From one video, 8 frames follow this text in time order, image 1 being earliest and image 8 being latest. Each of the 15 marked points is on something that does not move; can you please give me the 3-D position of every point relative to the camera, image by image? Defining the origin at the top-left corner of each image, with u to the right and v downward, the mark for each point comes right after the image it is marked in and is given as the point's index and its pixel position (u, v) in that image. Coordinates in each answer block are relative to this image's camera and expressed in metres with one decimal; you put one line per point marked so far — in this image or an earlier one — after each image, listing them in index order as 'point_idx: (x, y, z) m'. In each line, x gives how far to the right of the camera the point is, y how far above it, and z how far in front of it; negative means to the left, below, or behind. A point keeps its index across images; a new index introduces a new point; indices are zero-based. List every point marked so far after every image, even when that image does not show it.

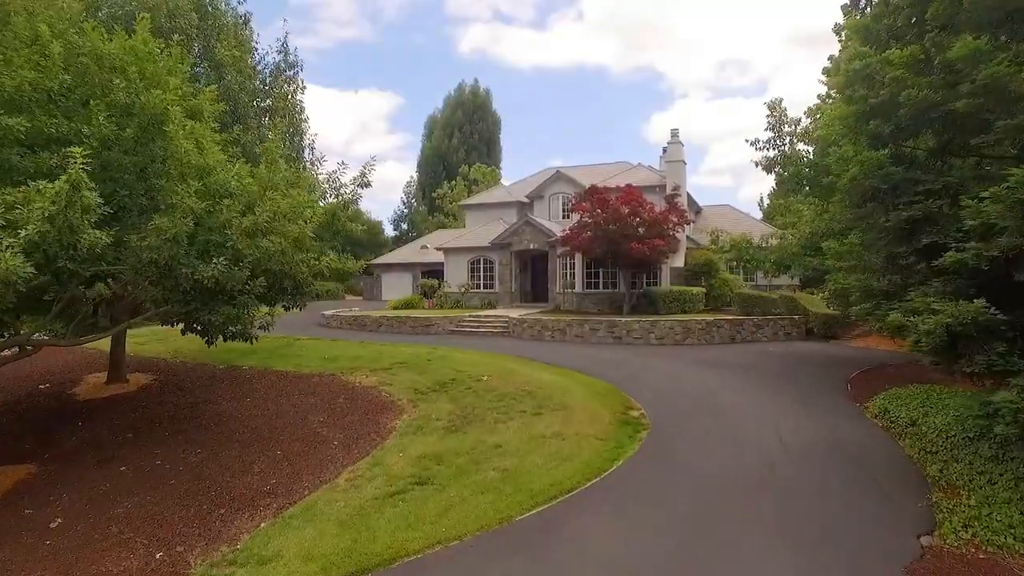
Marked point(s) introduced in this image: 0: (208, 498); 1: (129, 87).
0: (-3.5, -2.4, +7.2) m
1: (-4.4, +2.3, +7.2) m
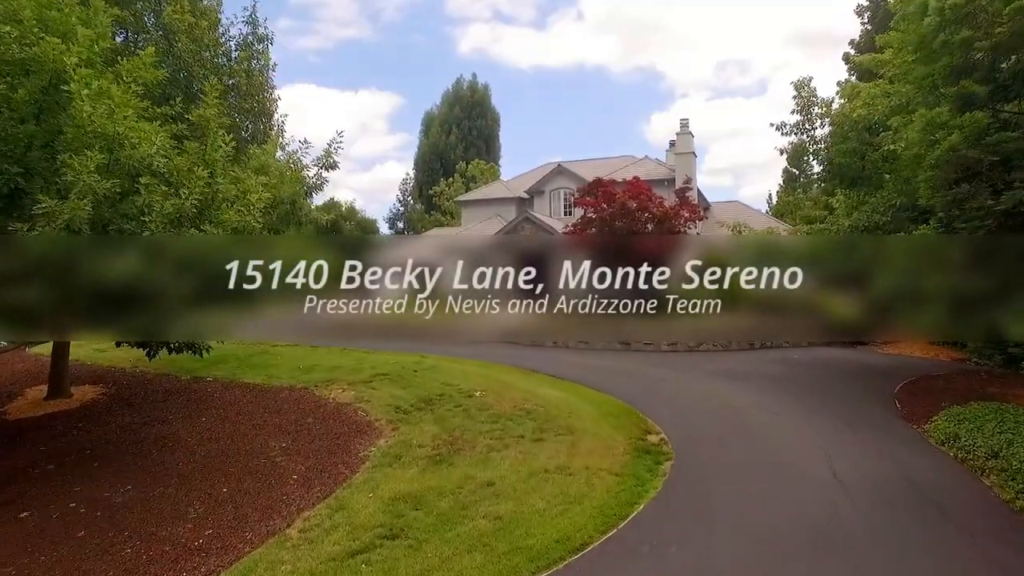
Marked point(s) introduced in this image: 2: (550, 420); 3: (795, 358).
0: (-3.6, -2.5, +5.7) m
1: (-4.5, +2.3, +5.7) m
2: (+0.5, -1.9, +8.9) m
3: (+7.0, -1.7, +15.3) m
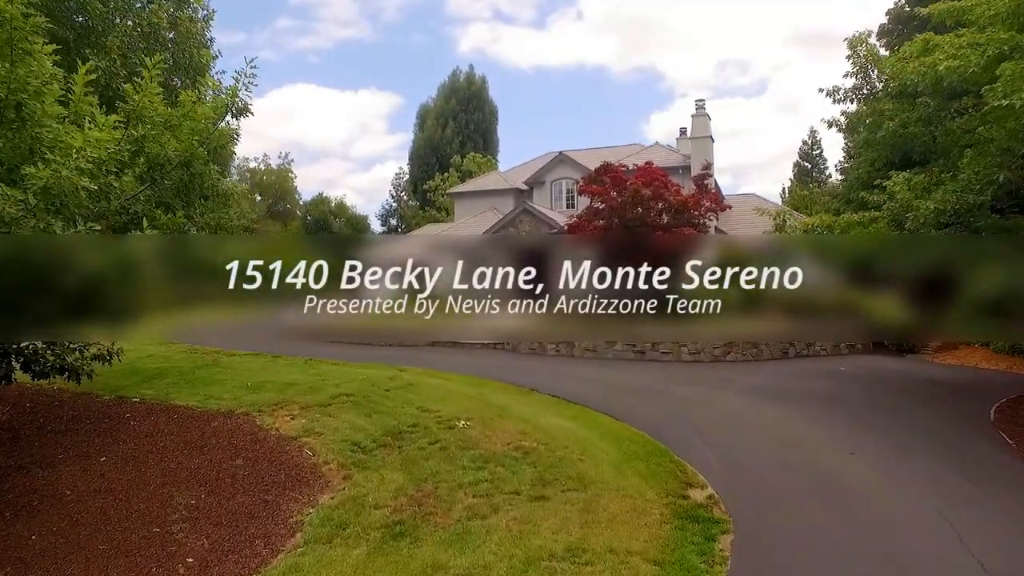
0: (-3.7, -2.5, +3.4) m
1: (-4.6, +2.3, +3.4) m
2: (+0.5, -1.9, +6.6) m
3: (+6.9, -1.7, +13.0) m
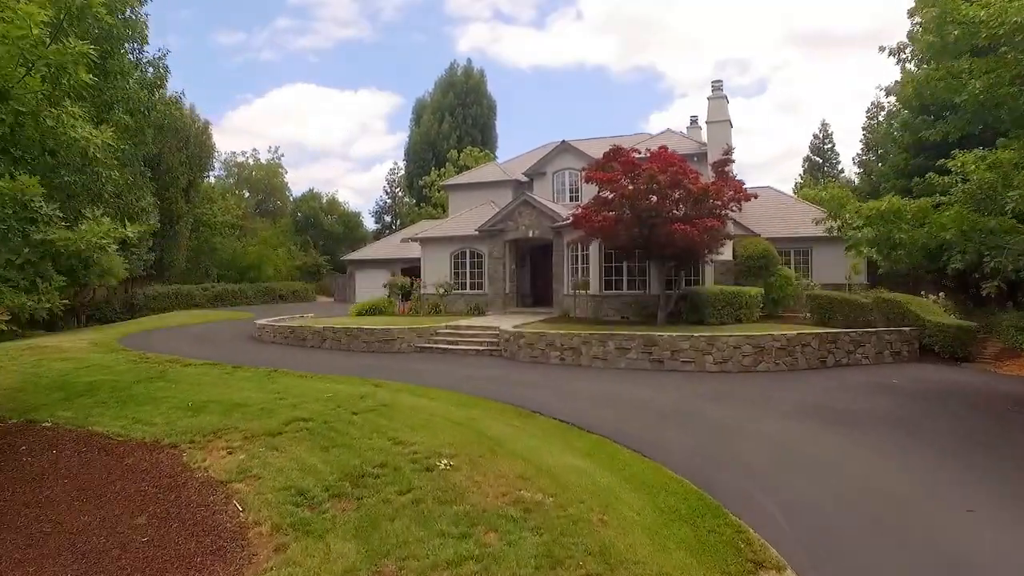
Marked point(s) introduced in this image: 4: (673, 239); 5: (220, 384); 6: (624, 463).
0: (-3.7, -2.5, +1.5) m
1: (-4.6, +2.3, +1.5) m
2: (+0.4, -1.9, +4.8) m
3: (+6.9, -1.7, +11.2) m
4: (+3.7, +1.1, +14.3) m
5: (-4.7, -1.5, +9.9) m
6: (+1.1, -1.8, +6.3) m
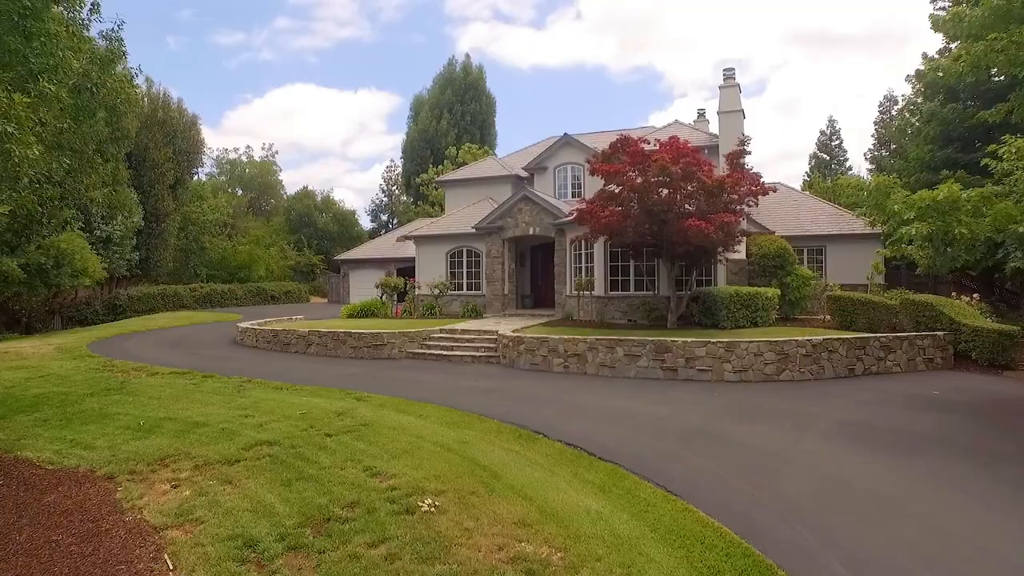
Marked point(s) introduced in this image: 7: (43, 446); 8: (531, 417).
0: (-3.7, -2.5, +0.4) m
1: (-4.6, +2.3, +0.4) m
2: (+0.4, -1.9, +3.7) m
3: (+6.9, -1.7, +10.1) m
4: (+3.7, +1.1, +13.2) m
5: (-4.7, -1.5, +8.8) m
6: (+1.1, -1.8, +5.2) m
7: (-5.2, -1.8, +6.8) m
8: (+0.2, -1.7, +8.3) m
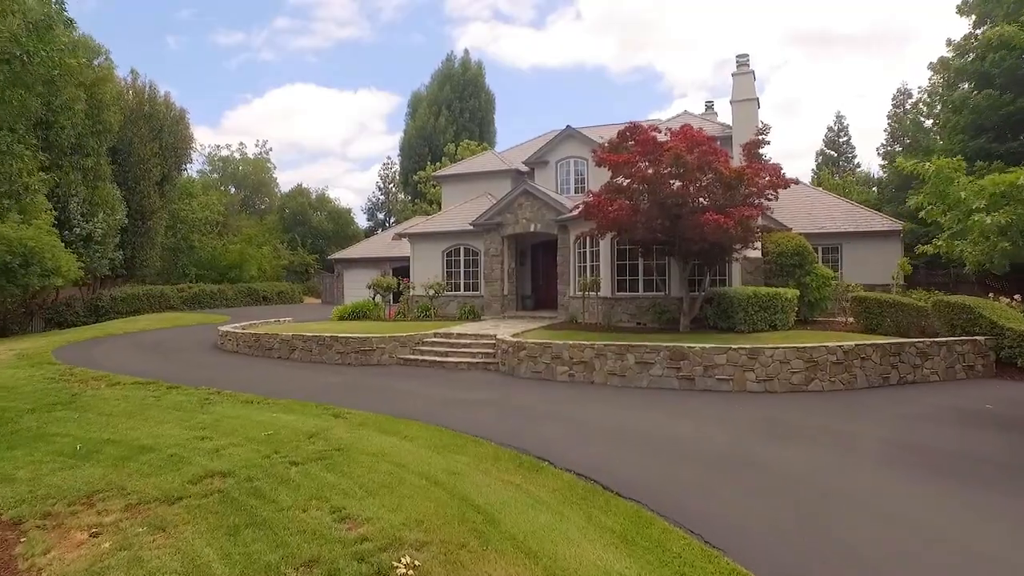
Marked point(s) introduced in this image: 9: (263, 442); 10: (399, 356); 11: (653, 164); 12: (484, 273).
0: (-3.7, -2.5, -0.6) m
1: (-4.6, +2.3, -0.6) m
2: (+0.4, -1.9, +2.6) m
3: (+6.9, -1.8, +9.0) m
4: (+3.7, +1.1, +12.1) m
5: (-4.7, -1.6, +7.7) m
6: (+1.1, -1.8, +4.1) m
7: (-5.2, -1.8, +5.8) m
8: (+0.2, -1.7, +7.2) m
9: (-2.6, -1.6, +6.5) m
10: (-2.4, -1.5, +13.2) m
11: (+2.8, +2.4, +12.2) m
12: (-0.8, +0.4, +18.3) m
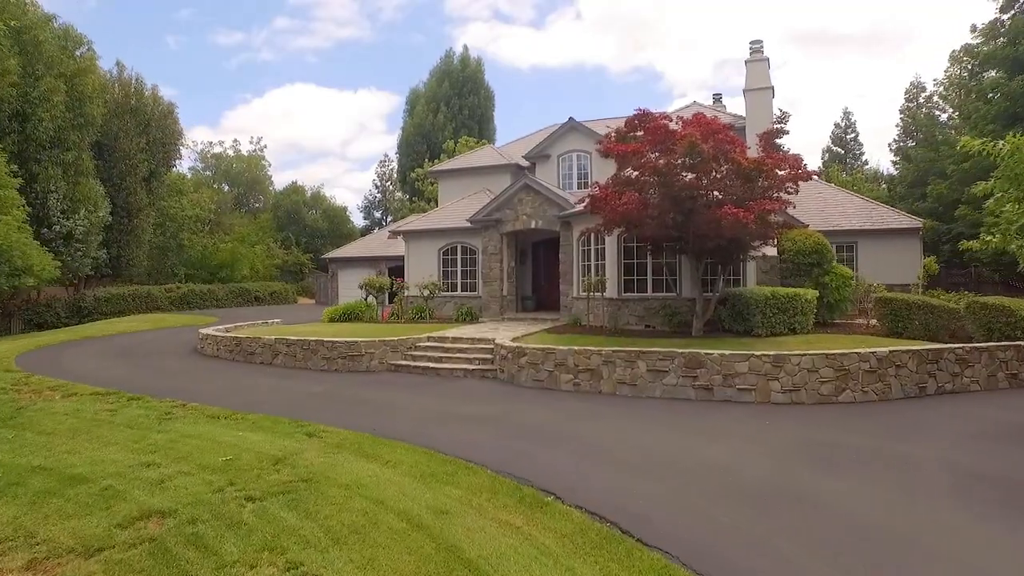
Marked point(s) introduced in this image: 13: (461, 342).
0: (-3.7, -2.5, -1.6) m
1: (-4.6, +2.3, -1.6) m
2: (+0.4, -1.9, +1.6) m
3: (+6.8, -1.8, +8.1) m
4: (+3.7, +1.1, +11.1) m
5: (-4.7, -1.6, +6.7) m
6: (+1.1, -1.8, +3.1) m
7: (-5.2, -1.8, +4.8) m
8: (+0.2, -1.7, +6.2) m
9: (-2.6, -1.6, +5.5) m
10: (-2.4, -1.5, +12.2) m
11: (+2.8, +2.4, +11.3) m
12: (-0.9, +0.4, +17.4) m
13: (-1.0, -1.1, +12.5) m
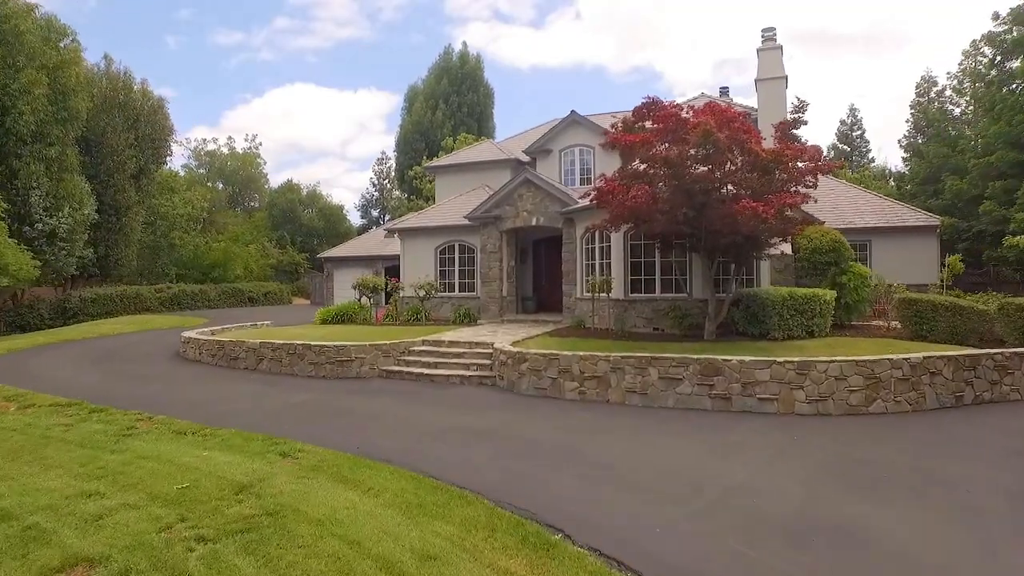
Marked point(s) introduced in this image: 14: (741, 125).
0: (-3.7, -2.5, -2.4) m
1: (-4.6, +2.3, -2.4) m
2: (+0.4, -1.9, +0.8) m
3: (+6.8, -1.8, +7.3) m
4: (+3.7, +1.1, +10.3) m
5: (-4.7, -1.6, +6.0) m
6: (+1.1, -1.8, +2.4) m
7: (-5.2, -1.8, +4.0) m
8: (+0.2, -1.7, +5.4) m
9: (-2.6, -1.6, +4.7) m
10: (-2.4, -1.5, +11.4) m
11: (+2.8, +2.4, +10.5) m
12: (-0.9, +0.4, +16.6) m
13: (-1.0, -1.1, +11.8) m
14: (+3.8, +2.7, +10.3) m
